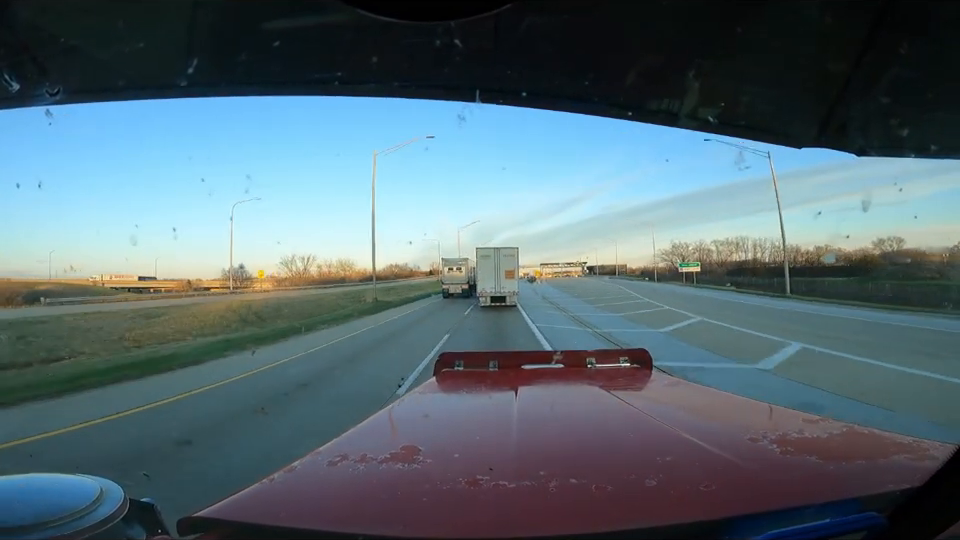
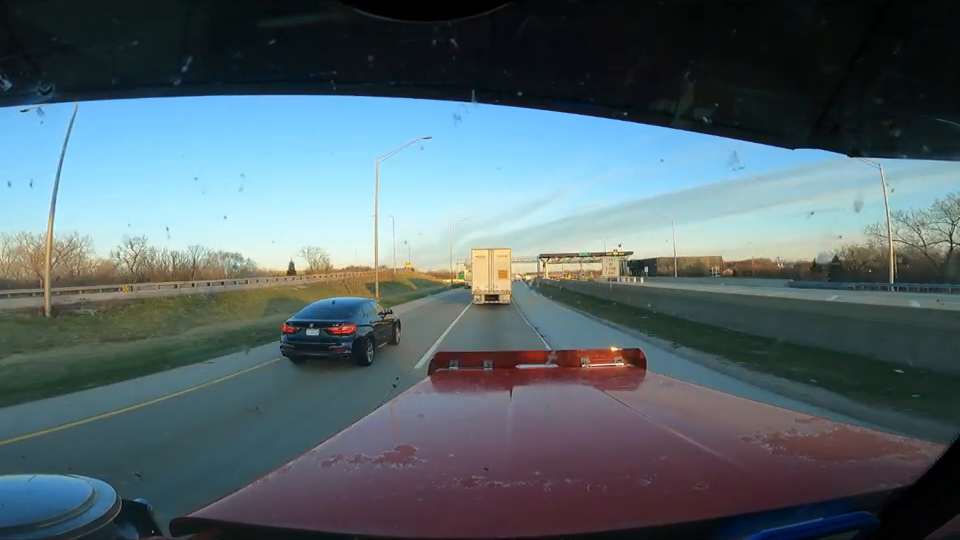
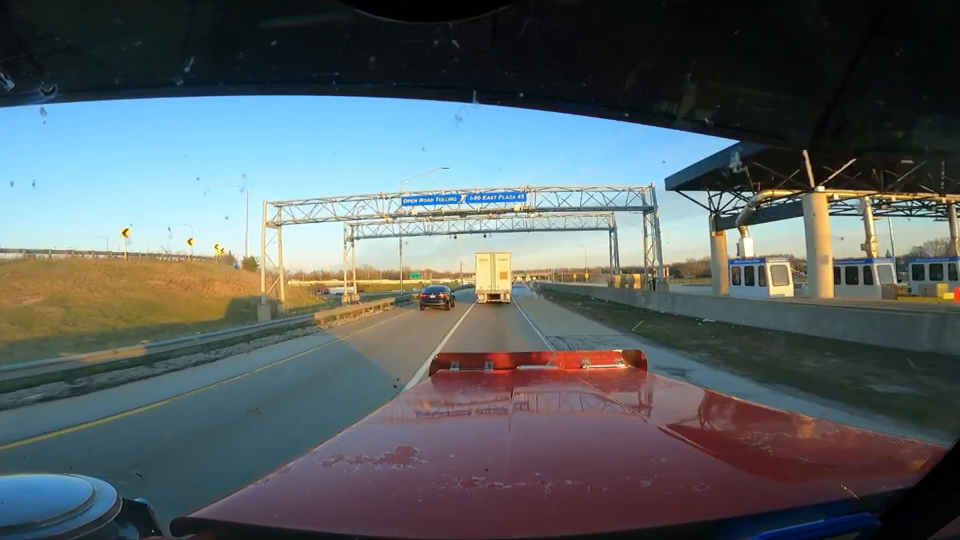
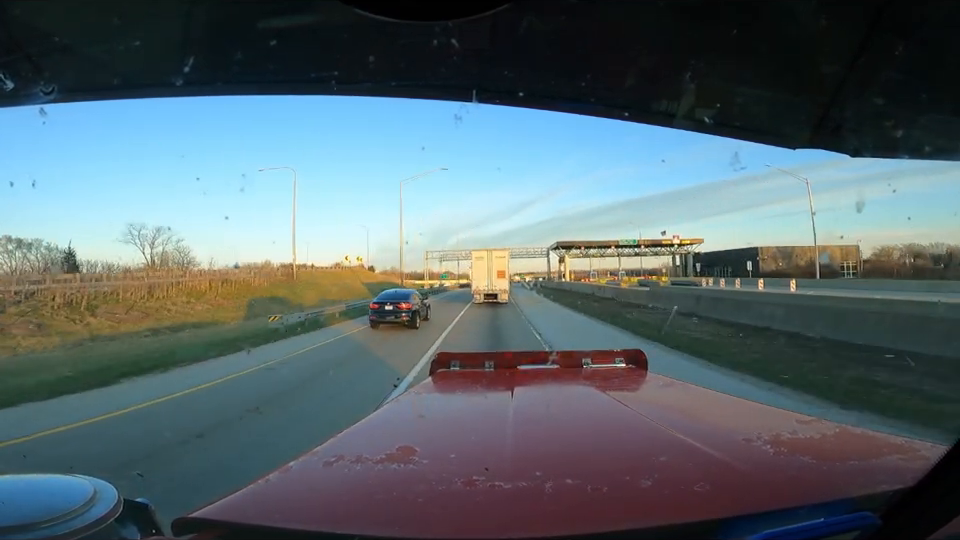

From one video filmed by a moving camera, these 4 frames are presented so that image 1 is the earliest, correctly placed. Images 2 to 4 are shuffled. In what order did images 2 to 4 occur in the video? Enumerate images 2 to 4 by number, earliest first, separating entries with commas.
2, 4, 3
